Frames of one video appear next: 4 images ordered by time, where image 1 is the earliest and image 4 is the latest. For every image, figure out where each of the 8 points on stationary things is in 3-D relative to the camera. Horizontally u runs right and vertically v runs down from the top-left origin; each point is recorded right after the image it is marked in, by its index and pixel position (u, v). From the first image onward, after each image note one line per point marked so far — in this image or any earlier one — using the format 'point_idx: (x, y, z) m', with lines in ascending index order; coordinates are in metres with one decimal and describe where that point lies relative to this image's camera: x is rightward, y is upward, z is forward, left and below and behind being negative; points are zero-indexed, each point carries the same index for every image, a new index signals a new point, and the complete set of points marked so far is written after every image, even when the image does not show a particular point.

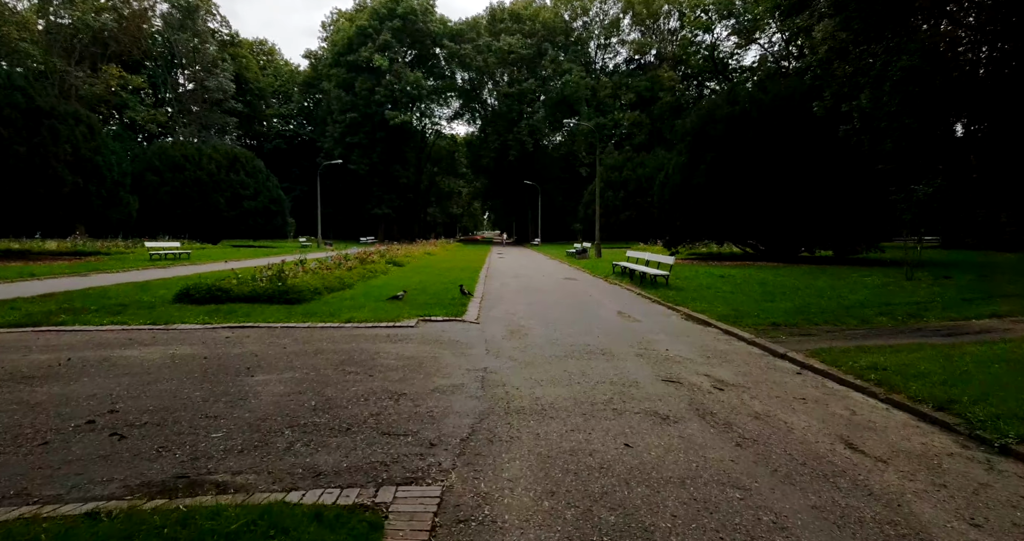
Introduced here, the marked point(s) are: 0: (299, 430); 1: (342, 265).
0: (-1.4, -1.1, +3.9) m
1: (-4.6, +0.1, +15.4) m
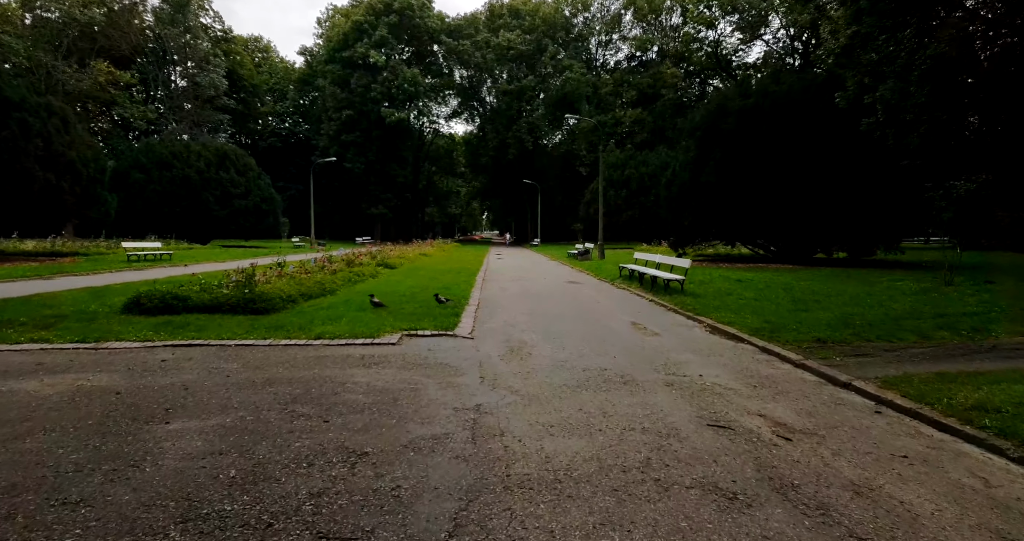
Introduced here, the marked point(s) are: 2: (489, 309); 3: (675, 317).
0: (-1.4, -1.2, +2.6) m
1: (-4.6, +0.1, +14.1) m
2: (-0.4, -0.7, +11.0) m
3: (+2.9, -0.8, +10.2) m
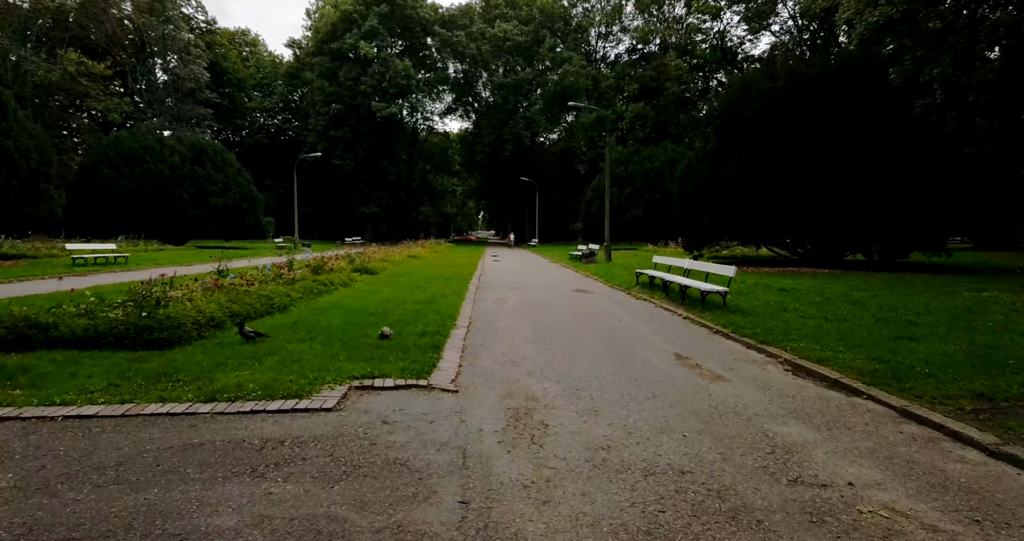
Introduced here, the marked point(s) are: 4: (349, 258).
0: (-1.4, -1.3, 0.0) m
1: (-4.6, -0.1, +11.5) m
2: (-0.4, -0.9, +8.4) m
3: (+2.9, -1.0, +7.7) m
4: (-5.3, +0.4, +18.7) m
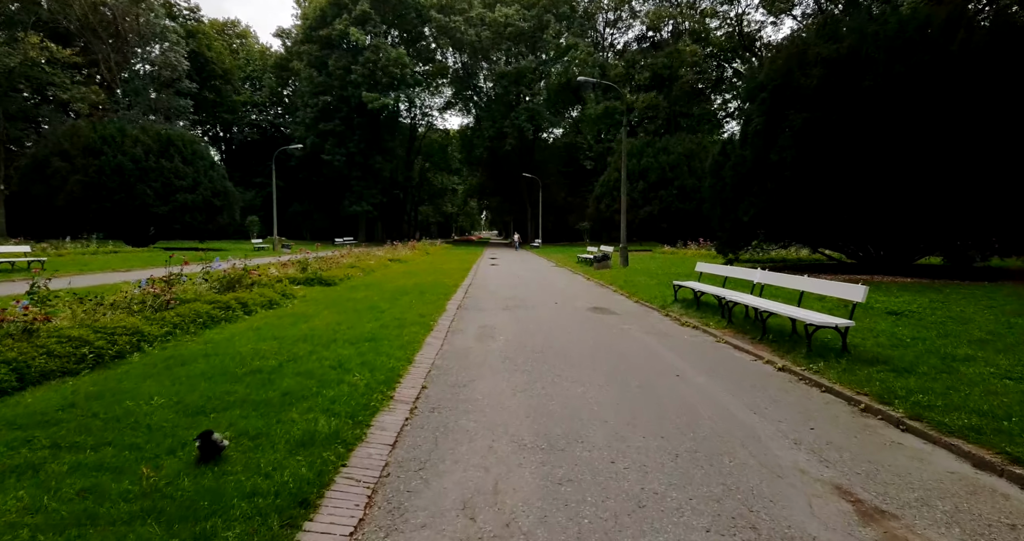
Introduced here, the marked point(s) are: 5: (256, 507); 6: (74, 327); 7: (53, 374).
0: (-1.6, -1.6, -4.0) m
1: (-4.7, -0.4, +7.5) m
2: (-0.6, -1.1, +4.4) m
3: (+2.8, -1.2, +3.7) m
4: (-5.4, +0.2, +14.7) m
5: (-1.2, -1.1, +2.8) m
6: (-4.5, -0.5, +5.9) m
7: (-3.9, -0.8, +5.0) m
